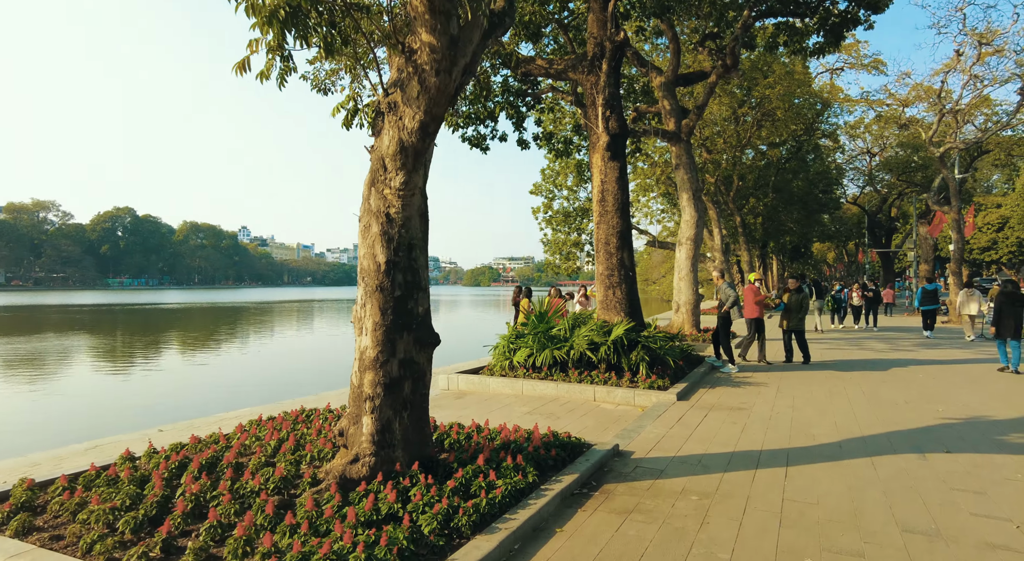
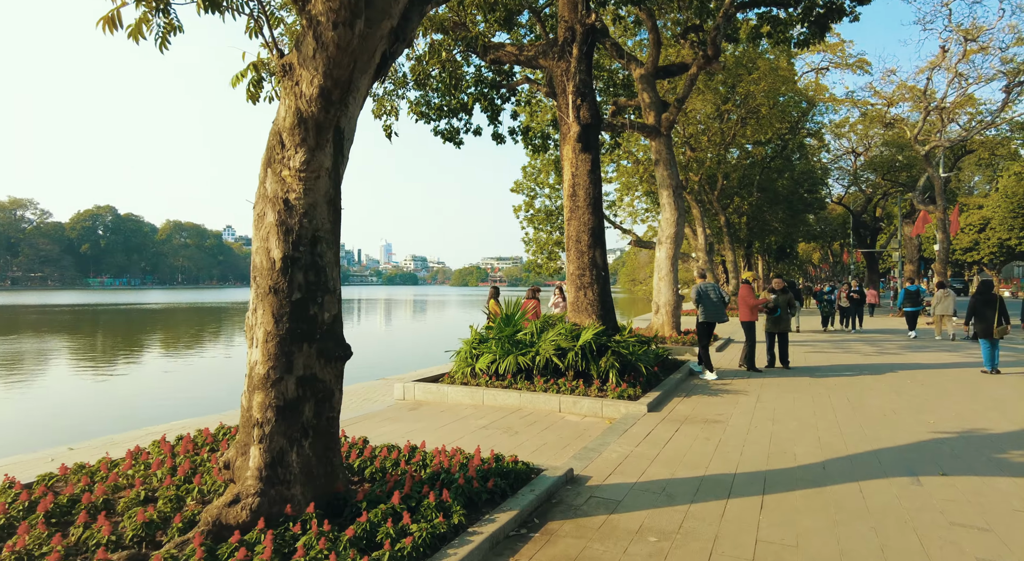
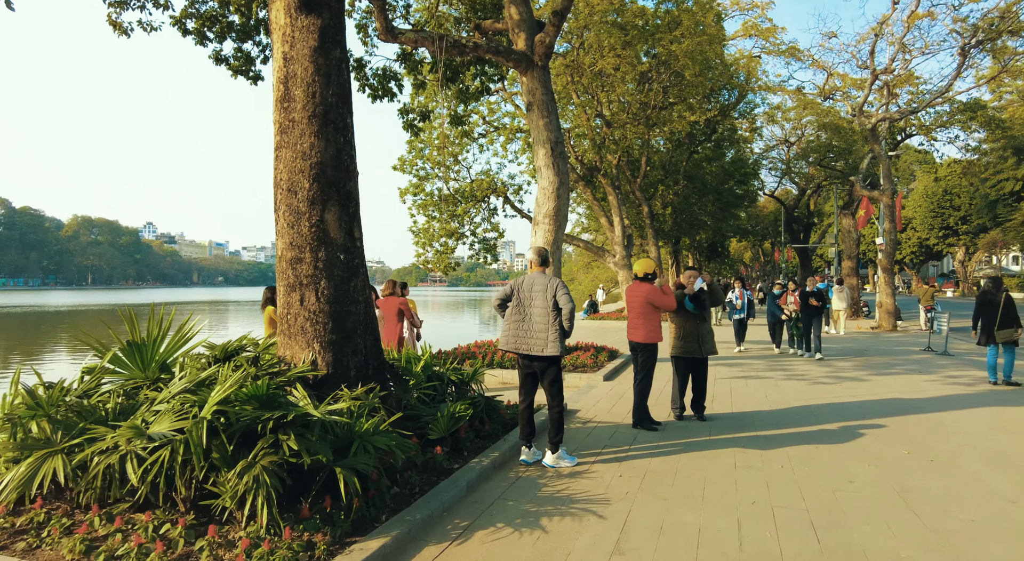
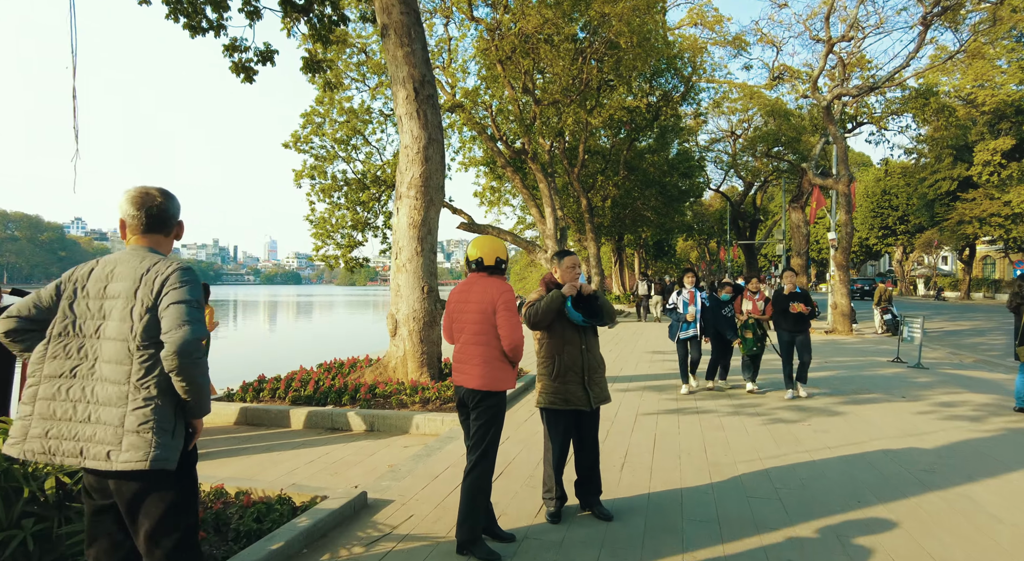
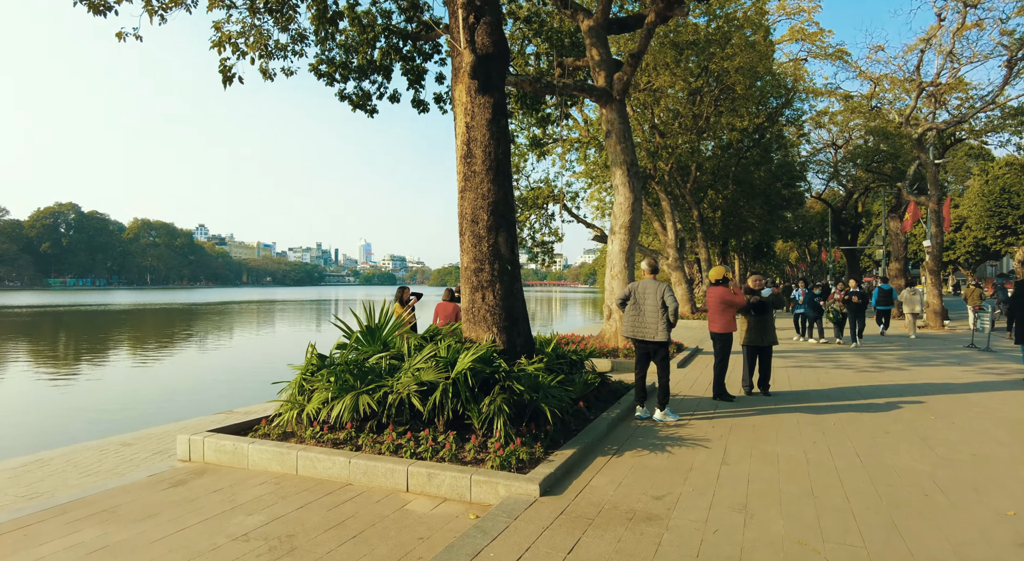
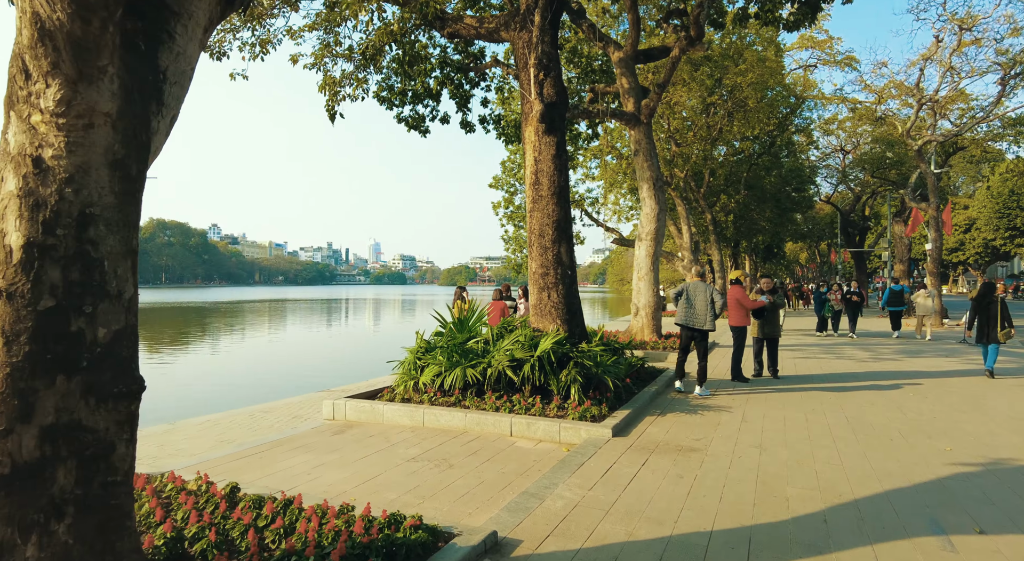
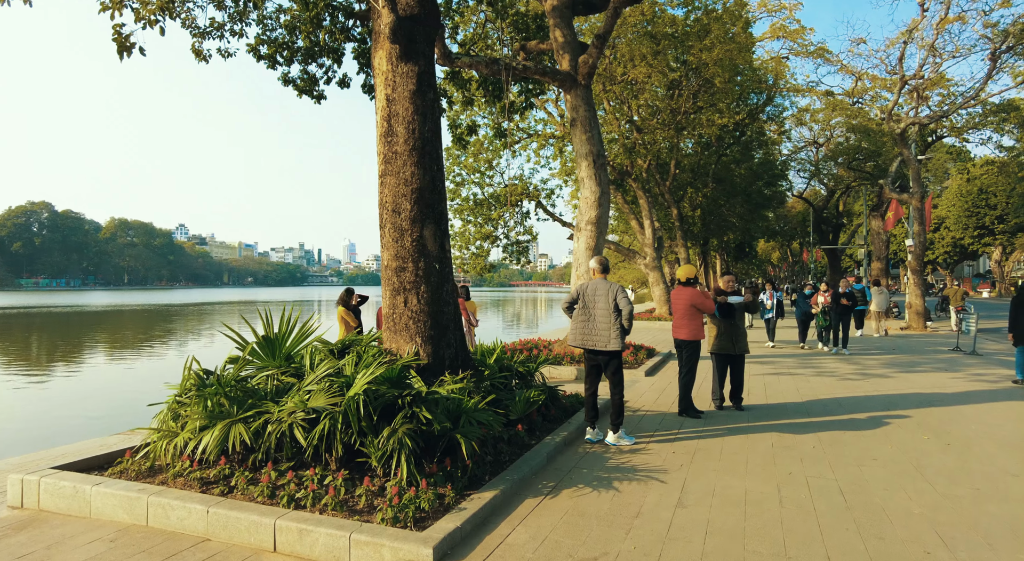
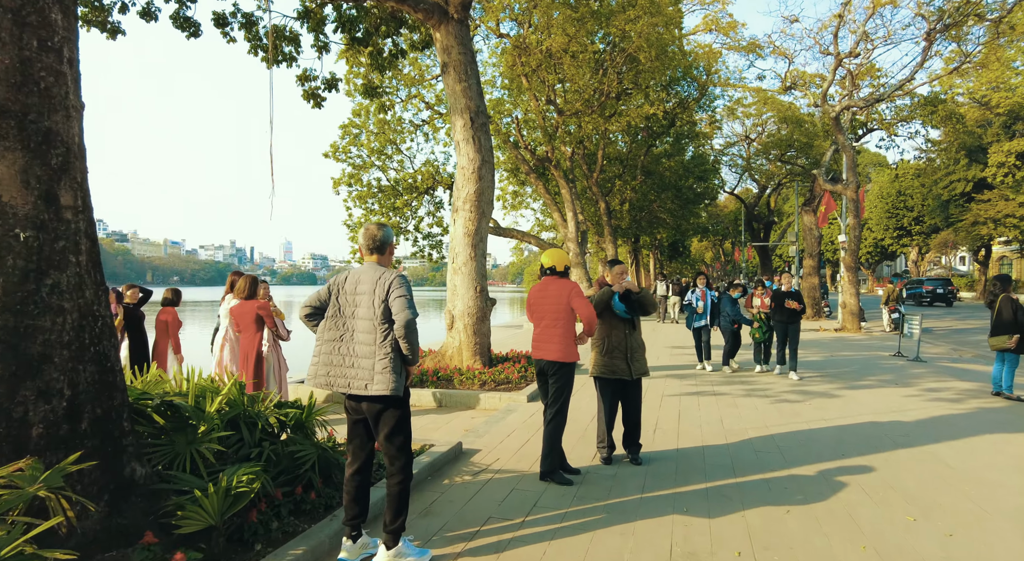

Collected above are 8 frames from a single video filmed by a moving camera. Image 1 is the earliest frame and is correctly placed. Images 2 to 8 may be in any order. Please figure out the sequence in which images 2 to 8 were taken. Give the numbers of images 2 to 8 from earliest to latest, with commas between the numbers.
2, 6, 5, 7, 3, 8, 4
